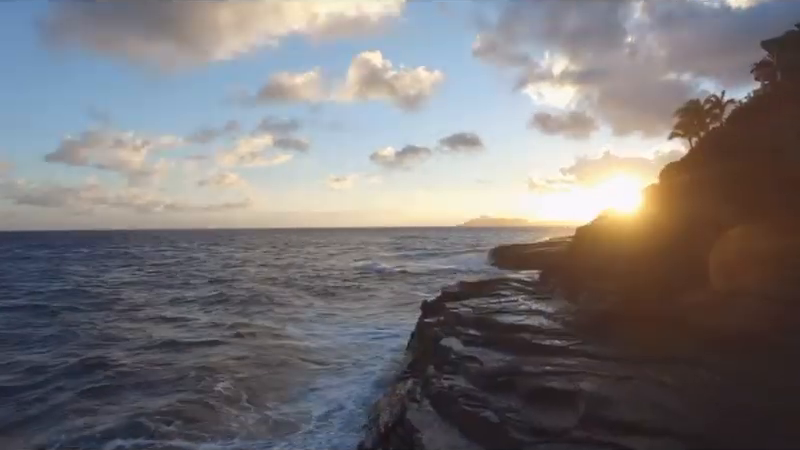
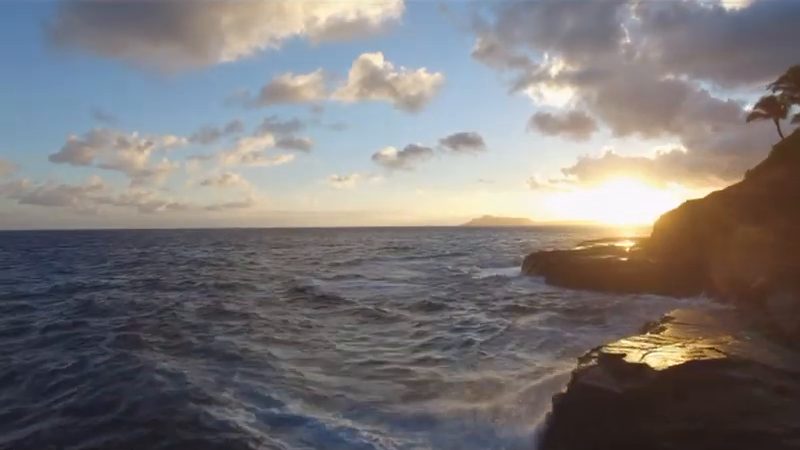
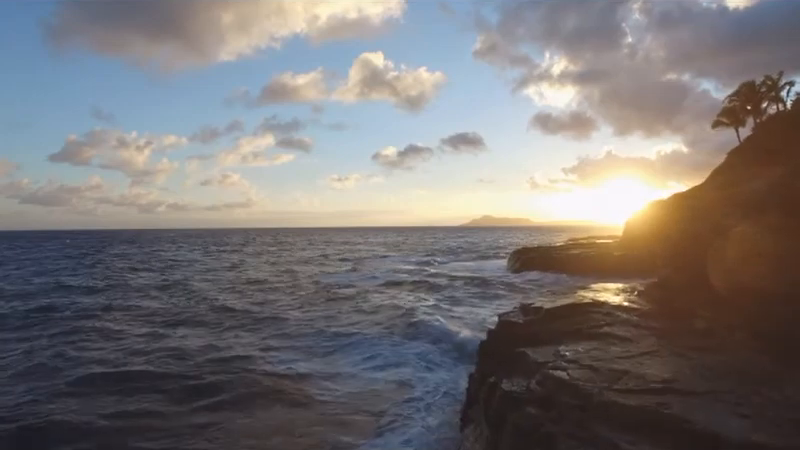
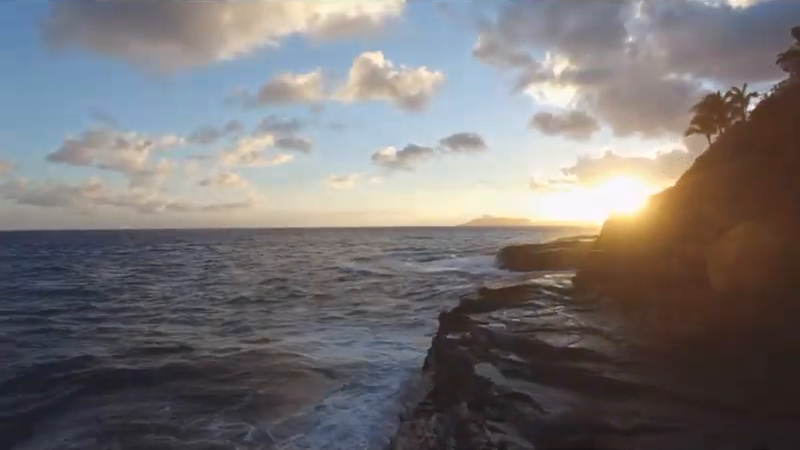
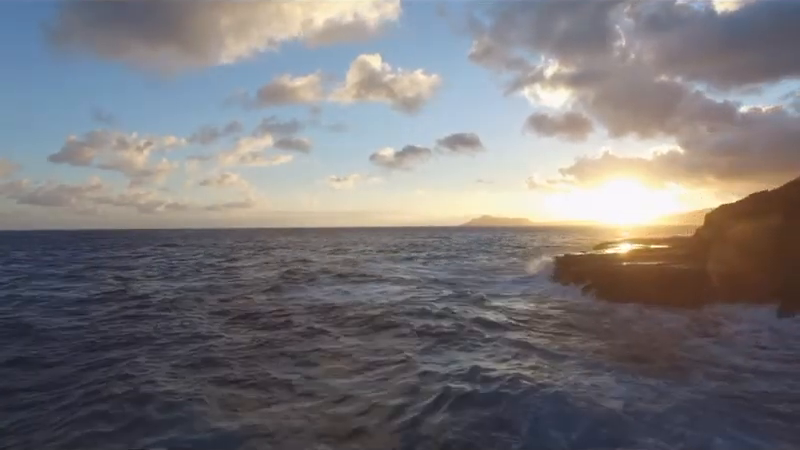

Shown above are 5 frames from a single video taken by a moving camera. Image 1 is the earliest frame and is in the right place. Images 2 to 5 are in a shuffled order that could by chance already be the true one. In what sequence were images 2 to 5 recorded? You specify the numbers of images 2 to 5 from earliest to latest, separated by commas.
4, 3, 2, 5
